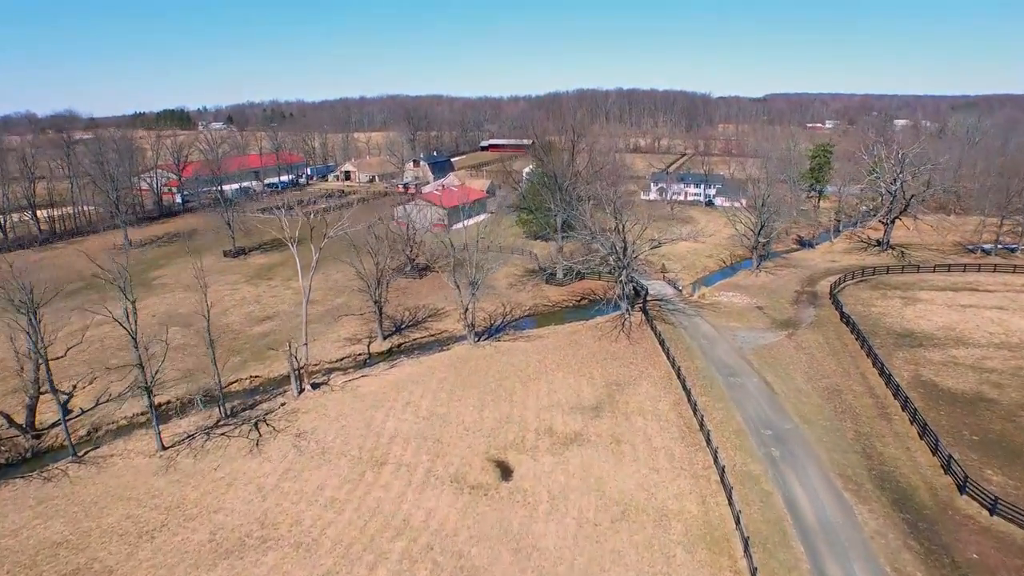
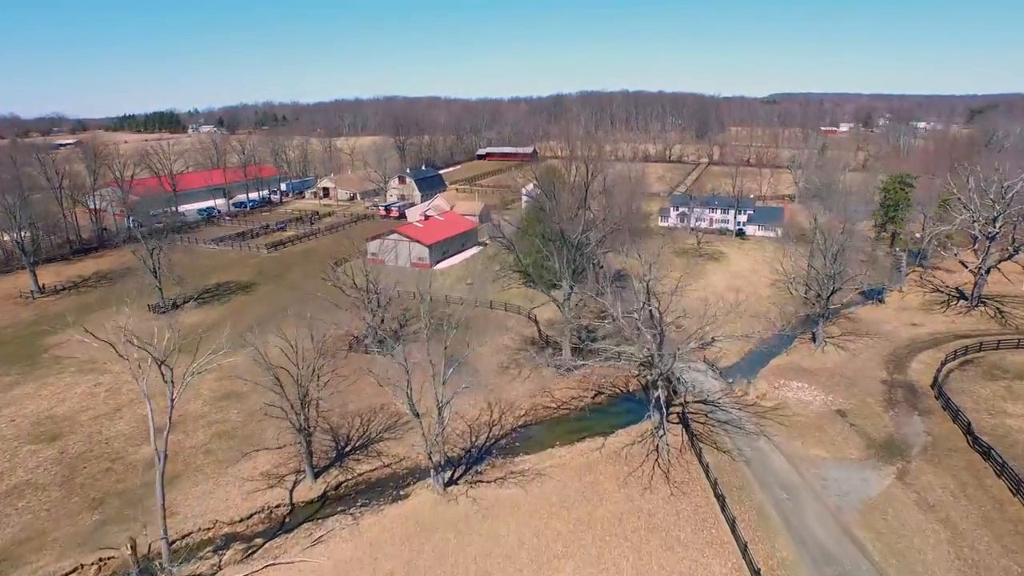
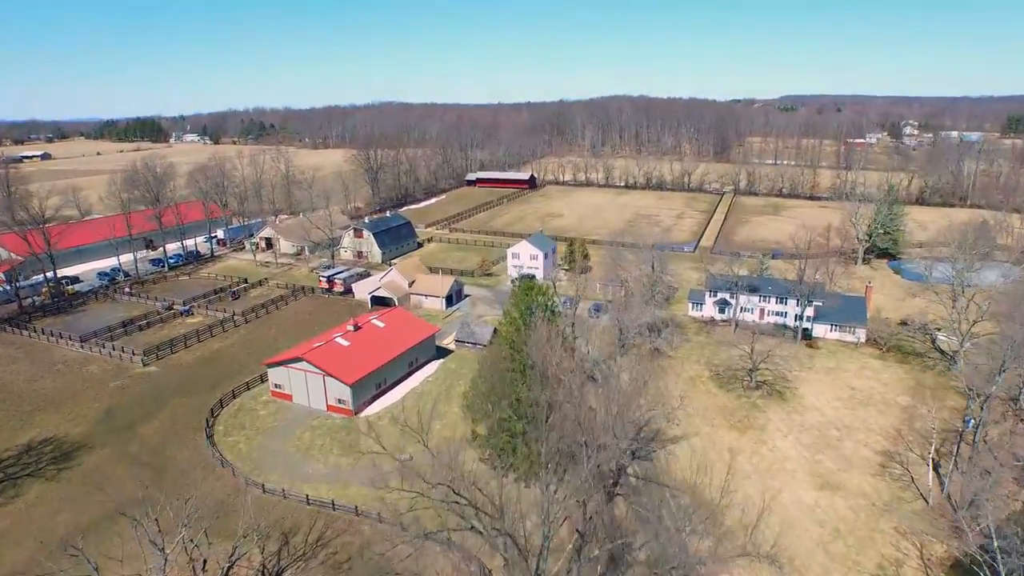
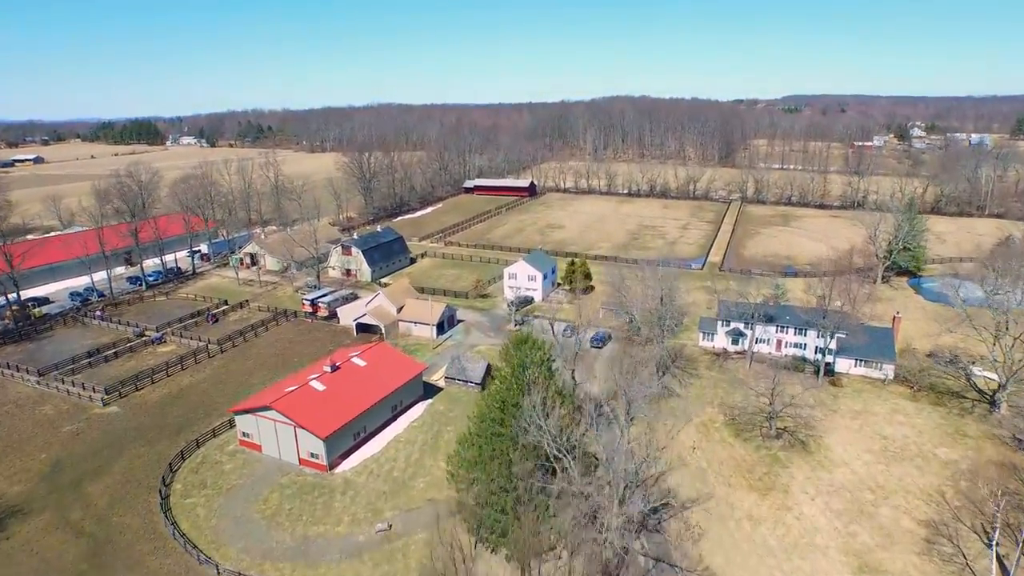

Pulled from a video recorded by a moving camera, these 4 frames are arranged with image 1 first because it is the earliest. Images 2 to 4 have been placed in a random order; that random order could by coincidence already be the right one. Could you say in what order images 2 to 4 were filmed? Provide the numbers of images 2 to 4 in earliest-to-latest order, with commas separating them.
2, 3, 4
